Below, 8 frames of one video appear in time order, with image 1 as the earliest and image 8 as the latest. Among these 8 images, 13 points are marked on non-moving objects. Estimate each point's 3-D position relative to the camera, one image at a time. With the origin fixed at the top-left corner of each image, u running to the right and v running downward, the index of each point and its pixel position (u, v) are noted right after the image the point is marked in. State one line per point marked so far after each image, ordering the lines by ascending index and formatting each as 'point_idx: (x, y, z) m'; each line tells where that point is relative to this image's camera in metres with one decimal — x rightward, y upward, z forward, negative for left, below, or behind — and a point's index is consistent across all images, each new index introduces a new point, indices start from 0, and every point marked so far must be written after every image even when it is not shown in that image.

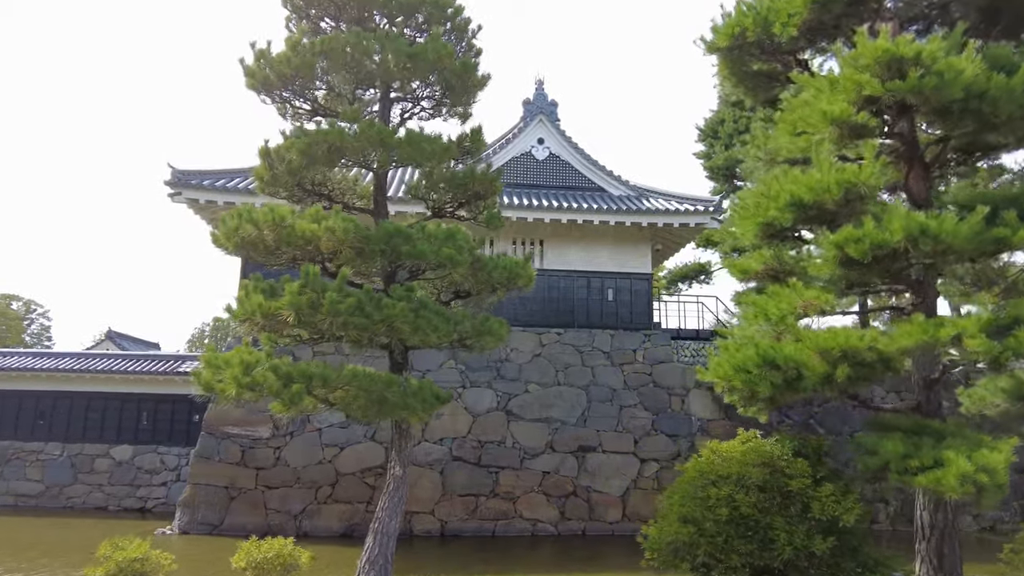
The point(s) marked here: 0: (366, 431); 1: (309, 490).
0: (-1.6, -1.6, +7.3) m
1: (-2.2, -2.2, +7.0) m
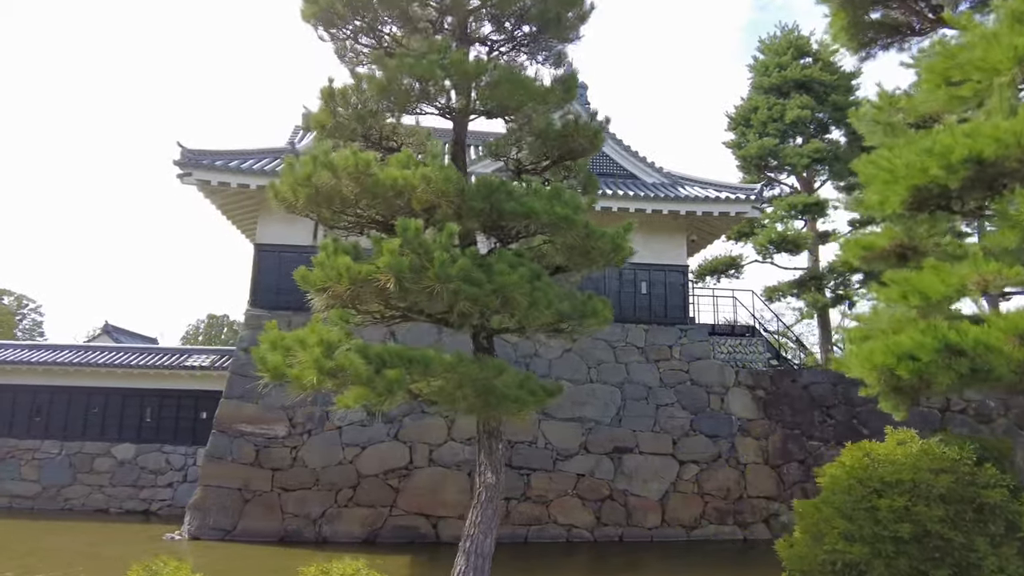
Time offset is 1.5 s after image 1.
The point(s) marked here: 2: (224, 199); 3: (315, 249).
0: (-1.3, -1.5, +6.8) m
1: (-1.8, -2.0, +6.5) m
2: (-3.3, +1.0, +7.3) m
3: (-2.2, +0.4, +7.3) m
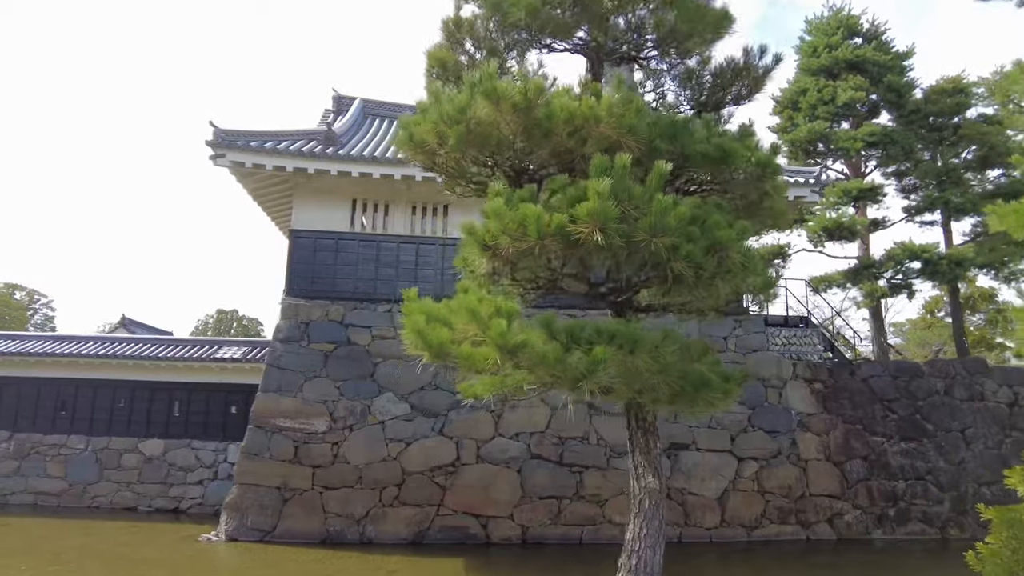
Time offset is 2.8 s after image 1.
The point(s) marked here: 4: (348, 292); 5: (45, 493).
0: (-0.8, -1.3, +6.5) m
1: (-1.3, -1.9, +6.2) m
2: (-2.8, +1.2, +7.0) m
3: (-1.7, +0.6, +6.9) m
4: (-1.7, 0.0, +6.8) m
5: (-5.3, -2.3, +7.4) m
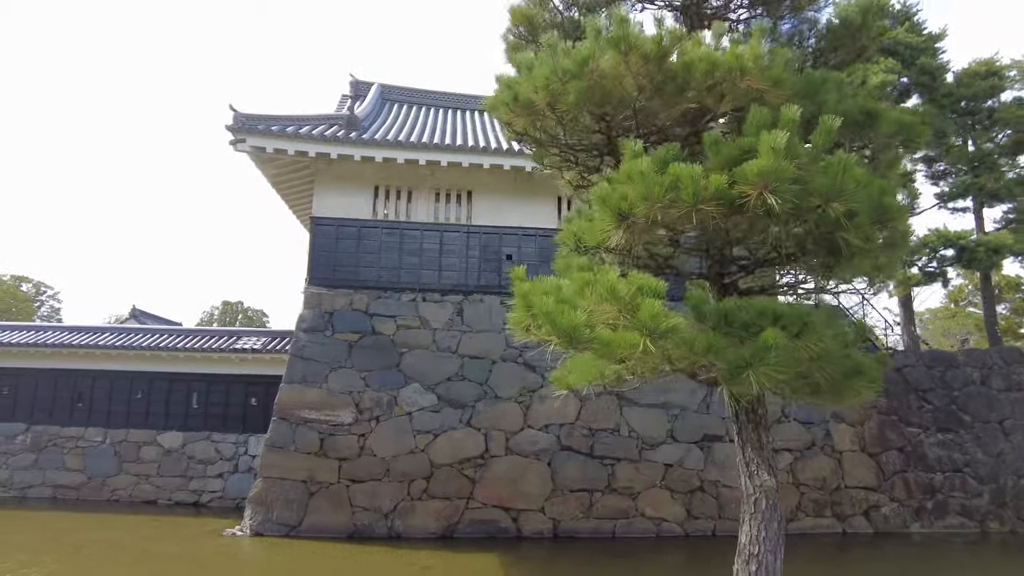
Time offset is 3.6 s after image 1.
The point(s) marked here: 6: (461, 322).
0: (-0.5, -1.2, +6.3) m
1: (-1.0, -1.8, +6.0) m
2: (-2.5, +1.3, +6.8) m
3: (-1.4, +0.7, +6.7) m
4: (-1.4, +0.1, +6.7) m
5: (-5.0, -2.2, +7.3) m
6: (-0.5, -0.4, +6.6) m
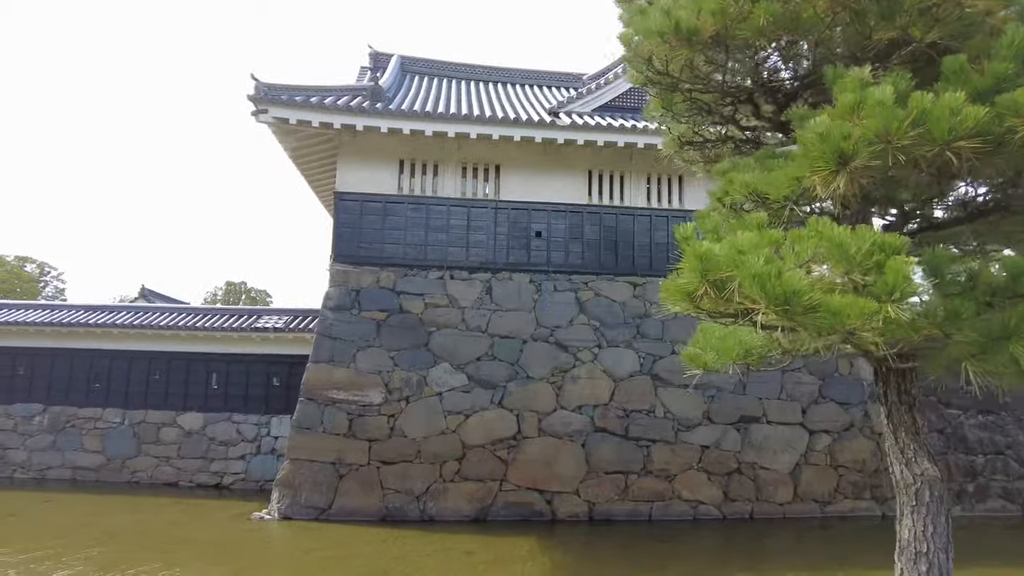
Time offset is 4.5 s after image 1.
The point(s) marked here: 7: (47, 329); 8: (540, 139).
0: (-0.2, -1.0, +6.1) m
1: (-0.7, -1.6, +5.9) m
2: (-2.2, +1.5, +6.6) m
3: (-1.1, +0.9, +6.5) m
4: (-1.1, +0.3, +6.4) m
5: (-4.7, -2.0, +7.1) m
6: (-0.2, -0.1, +6.4) m
7: (-5.1, -0.5, +7.2) m
8: (+0.3, +1.5, +6.5) m
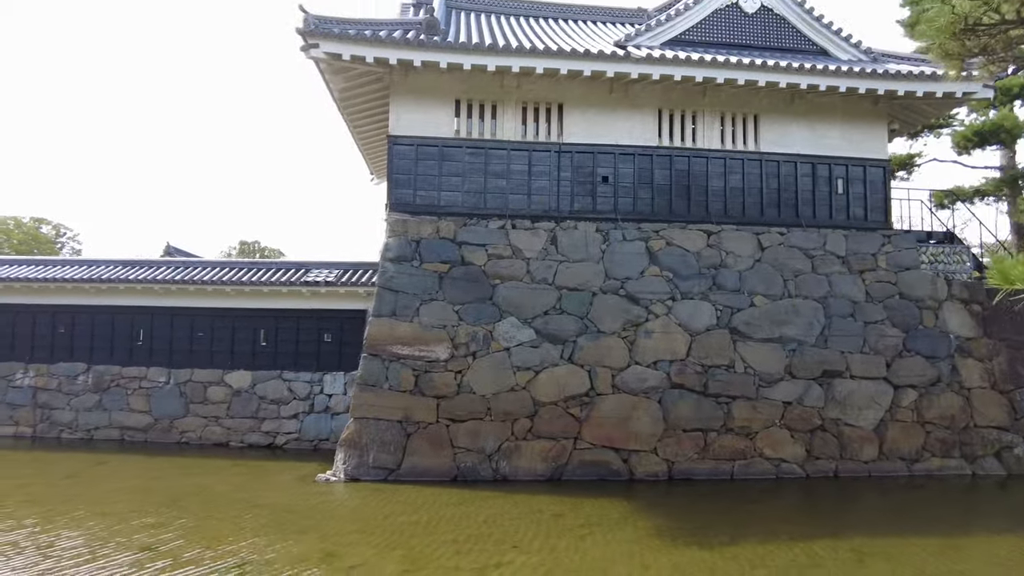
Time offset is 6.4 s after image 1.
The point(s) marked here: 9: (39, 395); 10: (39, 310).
0: (+0.4, -0.6, +5.8) m
1: (-0.1, -1.2, +5.6) m
2: (-1.5, +2.0, +6.1) m
3: (-0.5, +1.4, +6.1) m
4: (-0.5, +0.8, +6.0) m
5: (-4.1, -1.5, +6.9) m
6: (+0.4, +0.3, +6.0) m
7: (-4.5, 0.0, +6.9) m
8: (+0.9, +2.0, +6.0) m
9: (-5.1, -1.2, +7.0) m
10: (-5.1, -0.2, +7.1) m
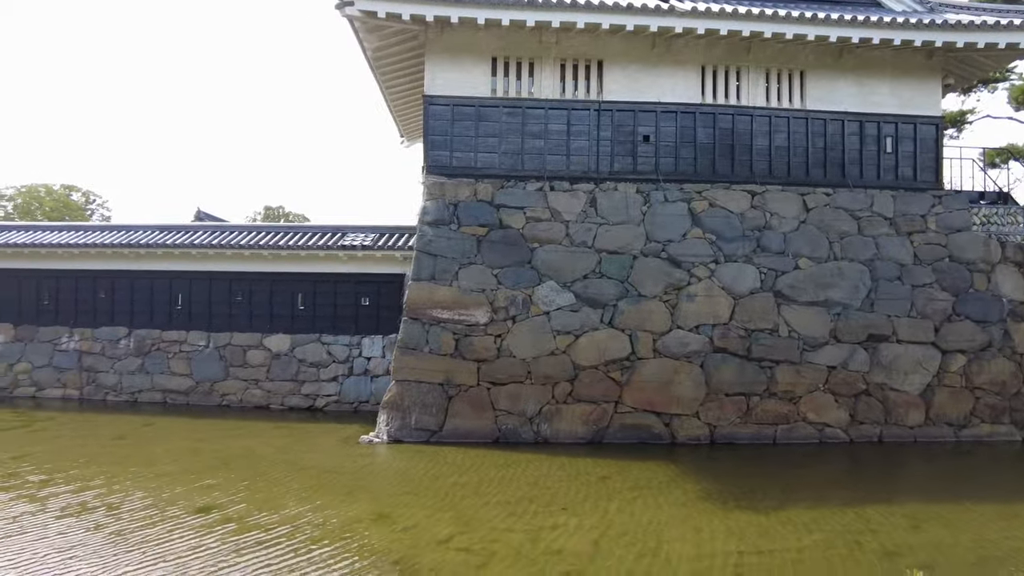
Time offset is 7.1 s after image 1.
0: (+0.8, -0.2, +5.7) m
1: (+0.3, -0.9, +5.5) m
2: (-1.2, +2.3, +6.0) m
3: (-0.2, +1.7, +5.9) m
4: (-0.2, +1.1, +5.9) m
5: (-3.7, -1.1, +7.0) m
6: (+0.8, +0.7, +5.9) m
7: (-4.1, +0.4, +7.0) m
8: (+1.3, +2.3, +5.8) m
9: (-4.7, -0.8, +7.1) m
10: (-4.7, +0.1, +7.2) m
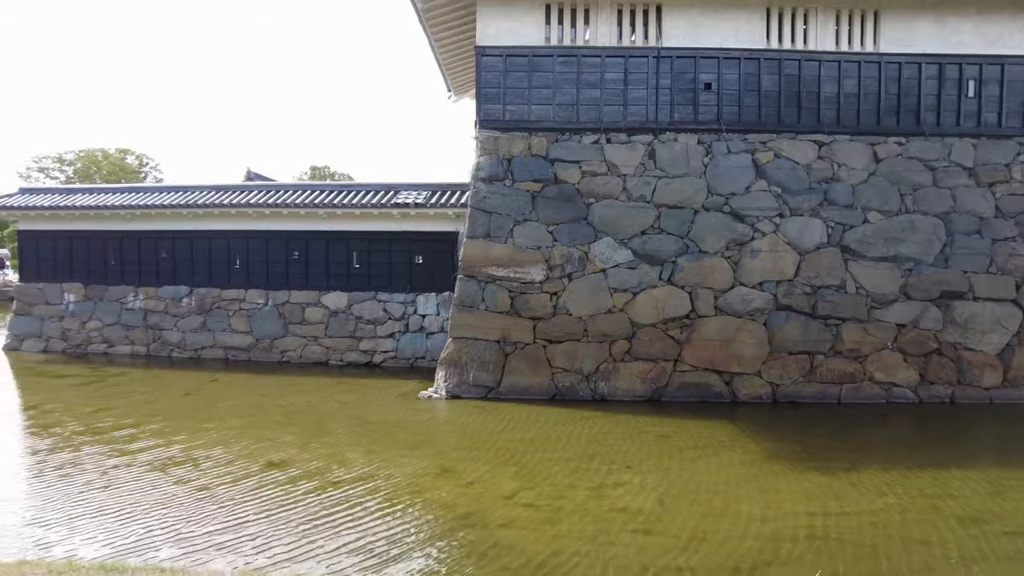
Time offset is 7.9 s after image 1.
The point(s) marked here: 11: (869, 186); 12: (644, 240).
0: (+1.3, +0.1, +5.6) m
1: (+0.7, -0.5, +5.5) m
2: (-0.7, +2.7, +5.8) m
3: (+0.3, +2.1, +5.7) m
4: (+0.3, +1.5, +5.8) m
5: (-3.1, -0.7, +7.2) m
6: (+1.2, +1.1, +5.7) m
7: (-3.6, +0.8, +7.1) m
8: (+1.7, +2.7, +5.4) m
9: (-4.1, -0.3, +7.3) m
10: (-4.2, +0.6, +7.3) m
11: (+3.1, +0.9, +5.7) m
12: (+1.1, +0.4, +5.6) m
